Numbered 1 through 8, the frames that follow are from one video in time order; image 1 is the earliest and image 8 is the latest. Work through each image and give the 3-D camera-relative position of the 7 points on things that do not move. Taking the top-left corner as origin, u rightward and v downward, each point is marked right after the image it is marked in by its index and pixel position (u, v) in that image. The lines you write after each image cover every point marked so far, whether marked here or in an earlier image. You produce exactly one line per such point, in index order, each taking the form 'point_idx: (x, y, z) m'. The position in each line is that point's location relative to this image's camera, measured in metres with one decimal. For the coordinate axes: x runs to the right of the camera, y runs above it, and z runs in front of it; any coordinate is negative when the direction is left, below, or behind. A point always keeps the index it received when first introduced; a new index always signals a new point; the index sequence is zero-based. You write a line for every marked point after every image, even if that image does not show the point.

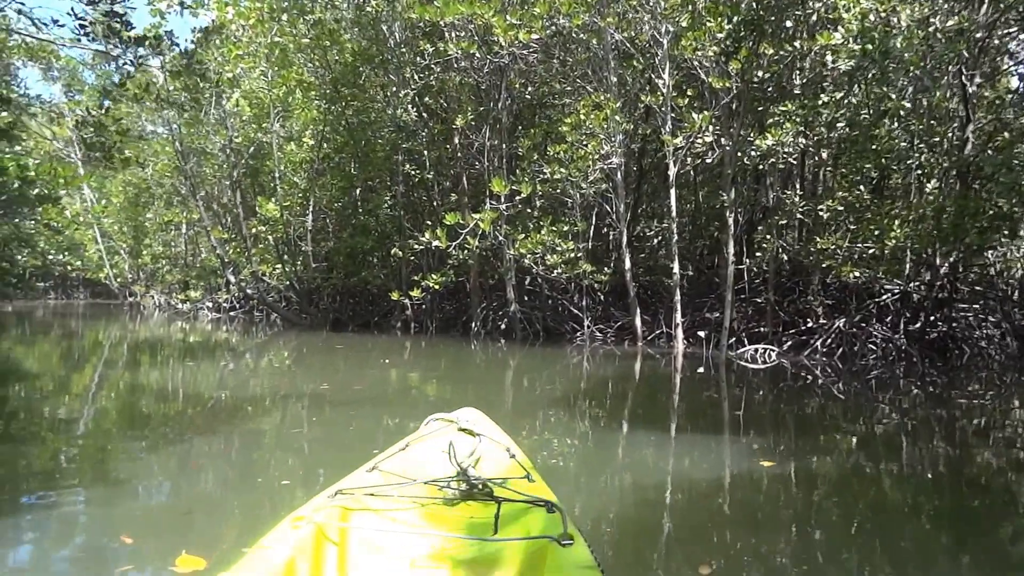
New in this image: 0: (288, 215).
0: (-4.8, +1.6, +14.8) m
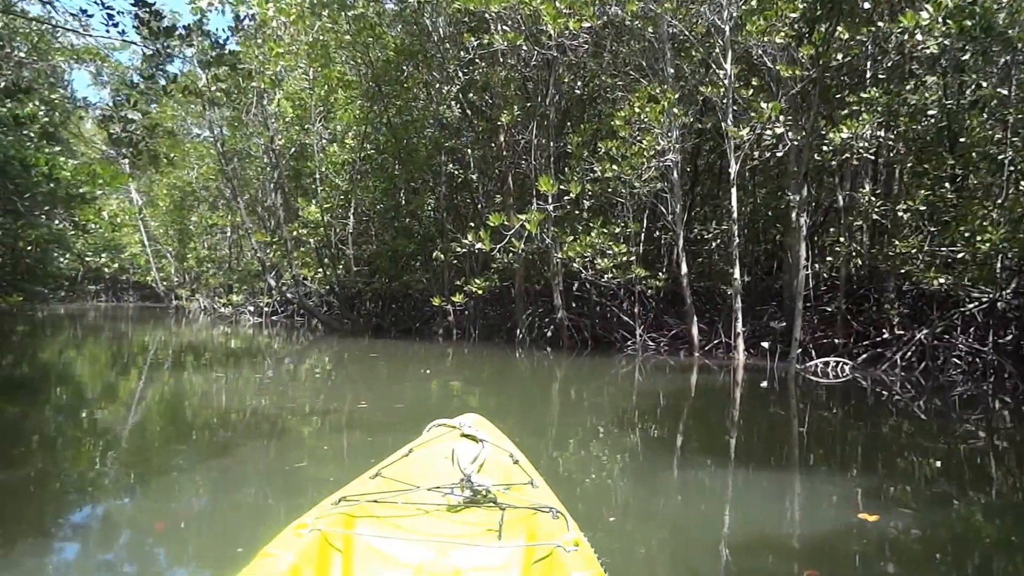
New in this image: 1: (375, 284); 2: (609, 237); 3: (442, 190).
0: (-3.8, +1.5, +14.6) m
1: (-2.8, +0.1, +14.7) m
2: (+1.6, +0.8, +10.4) m
3: (-1.2, +1.9, +13.1) m
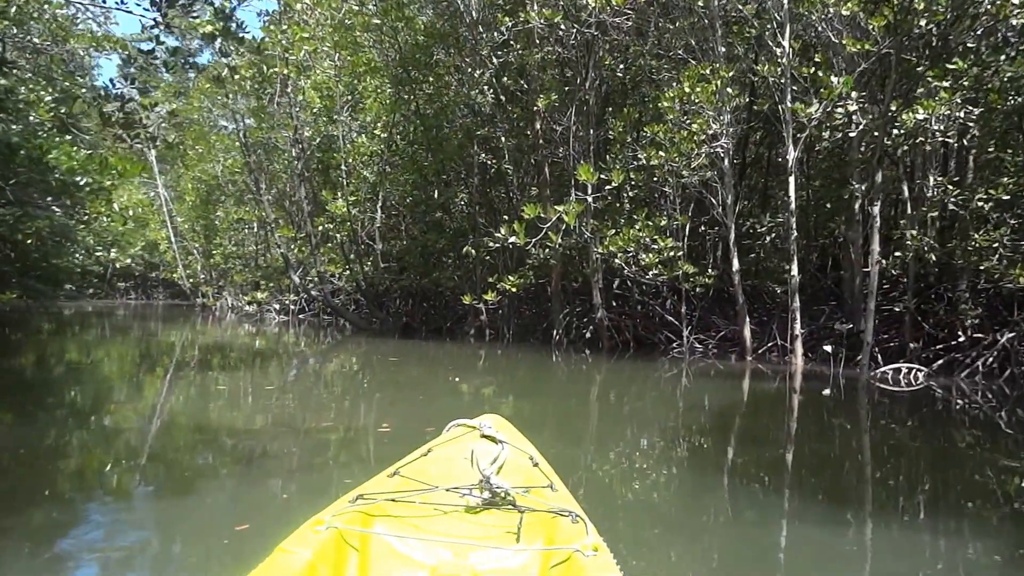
0: (-3.1, +1.6, +14.2) m
1: (-2.2, +0.2, +14.3) m
2: (+2.1, +0.8, +9.8) m
3: (-0.6, +1.9, +12.5) m
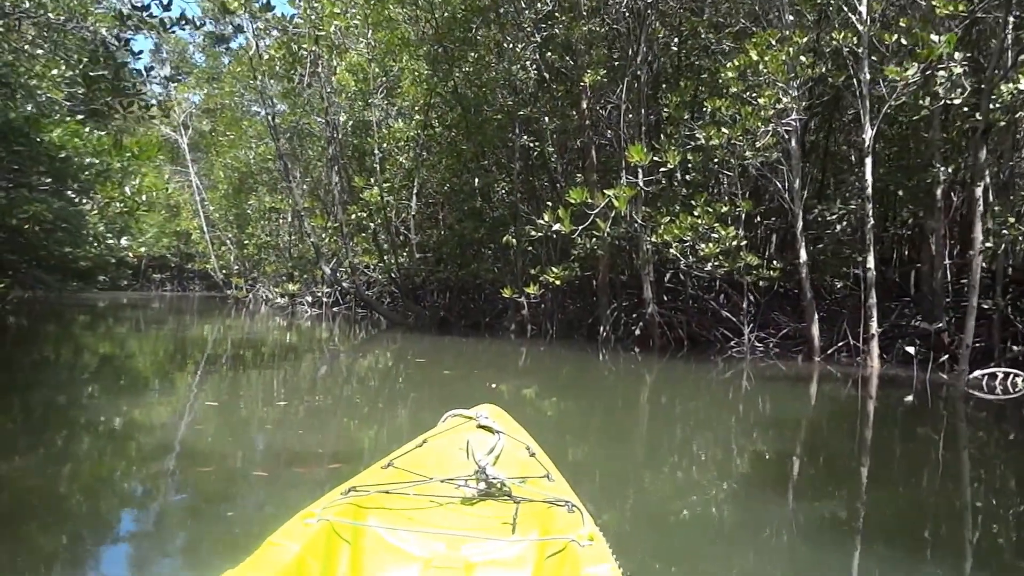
0: (-2.3, +1.7, +13.7) m
1: (-1.4, +0.3, +13.8) m
2: (+2.6, +0.9, +9.0) m
3: (+0.1, +2.0, +12.0) m
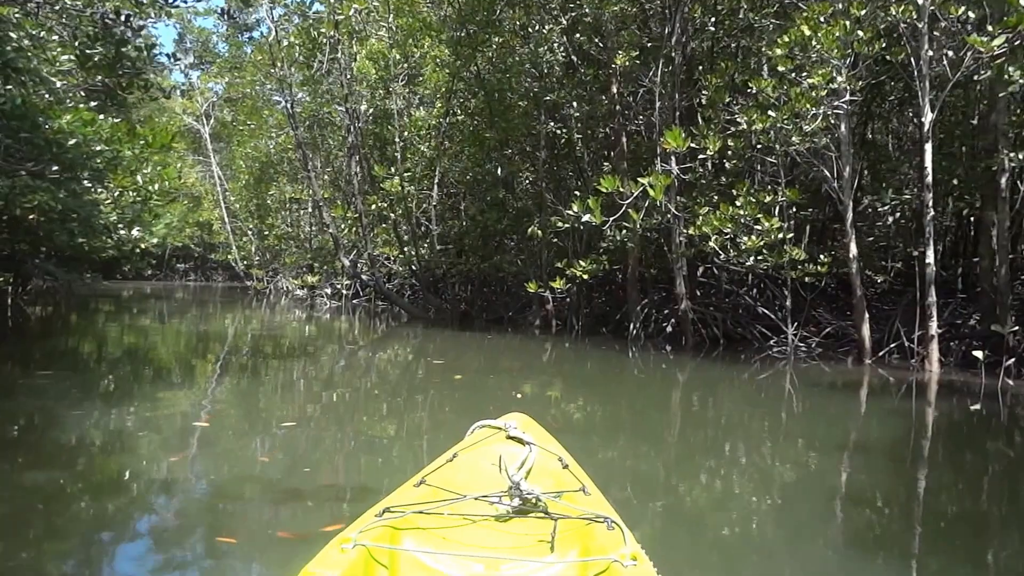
0: (-1.8, +1.9, +13.4) m
1: (-0.9, +0.5, +13.4) m
2: (+2.9, +1.0, +8.6) m
3: (+0.5, +2.1, +11.6) m
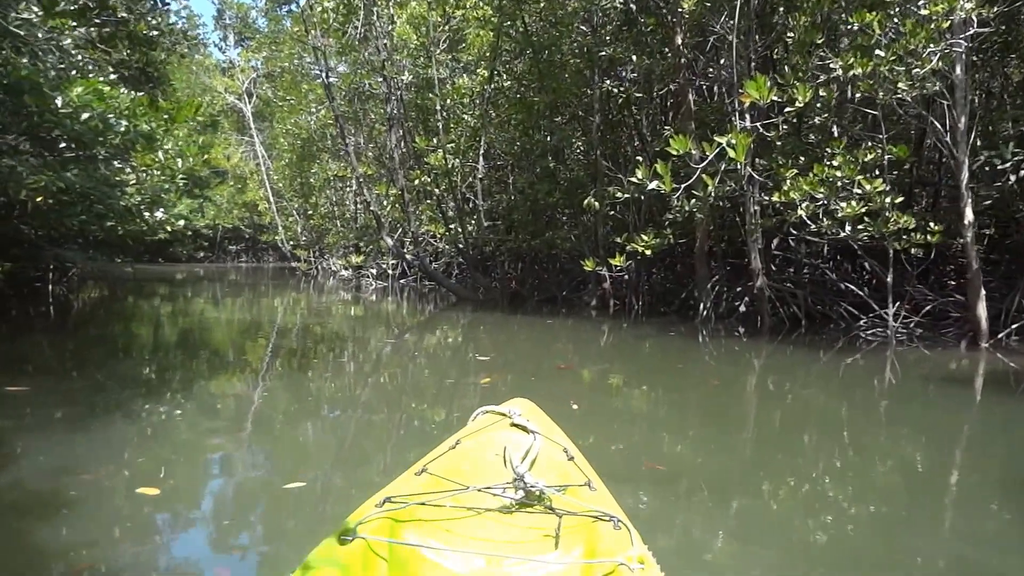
0: (-0.9, +2.2, +12.8) m
1: (0.0, +0.9, +12.8) m
2: (+3.5, +1.3, +7.7) m
3: (+1.3, +2.5, +10.8) m
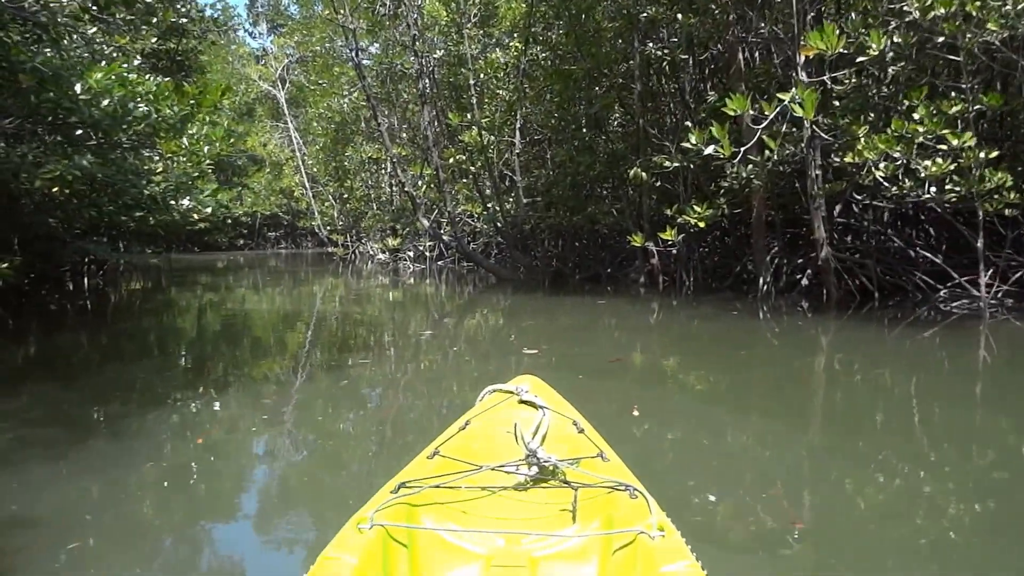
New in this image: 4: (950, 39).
0: (-0.3, +2.6, +12.4) m
1: (+0.7, +1.2, +12.4) m
2: (+3.9, +1.6, +7.1) m
3: (+1.8, +2.8, +10.3) m
4: (+4.5, +2.6, +7.3) m
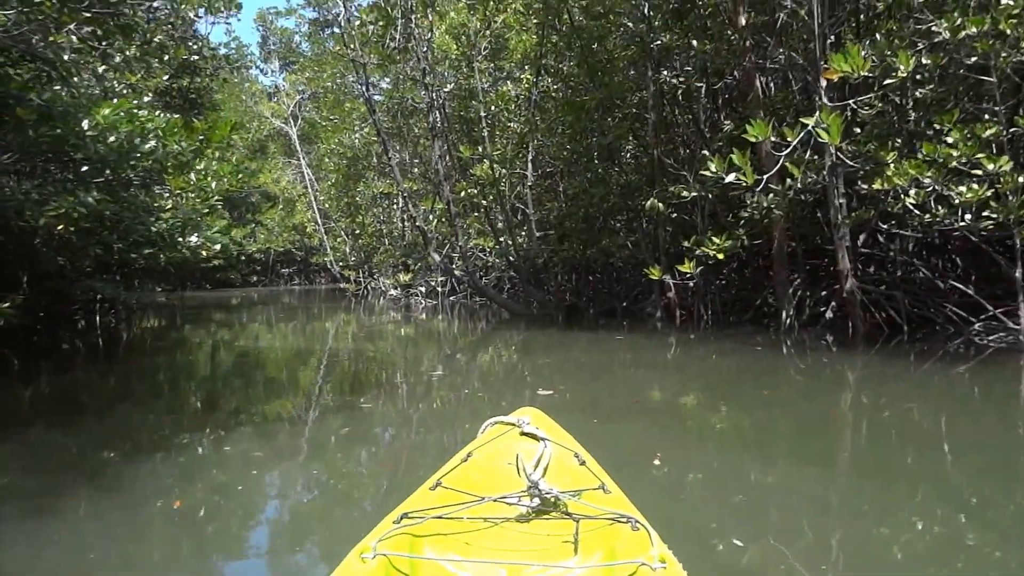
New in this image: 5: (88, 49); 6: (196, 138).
0: (-0.1, +2.0, +12.3) m
1: (+0.9, +0.6, +12.2) m
2: (+4.0, +1.3, +6.9) m
3: (+1.9, +2.4, +10.1) m
4: (+4.6, +2.2, +7.1) m
5: (-3.3, +1.9, +5.7) m
6: (-3.4, +1.6, +7.7) m
